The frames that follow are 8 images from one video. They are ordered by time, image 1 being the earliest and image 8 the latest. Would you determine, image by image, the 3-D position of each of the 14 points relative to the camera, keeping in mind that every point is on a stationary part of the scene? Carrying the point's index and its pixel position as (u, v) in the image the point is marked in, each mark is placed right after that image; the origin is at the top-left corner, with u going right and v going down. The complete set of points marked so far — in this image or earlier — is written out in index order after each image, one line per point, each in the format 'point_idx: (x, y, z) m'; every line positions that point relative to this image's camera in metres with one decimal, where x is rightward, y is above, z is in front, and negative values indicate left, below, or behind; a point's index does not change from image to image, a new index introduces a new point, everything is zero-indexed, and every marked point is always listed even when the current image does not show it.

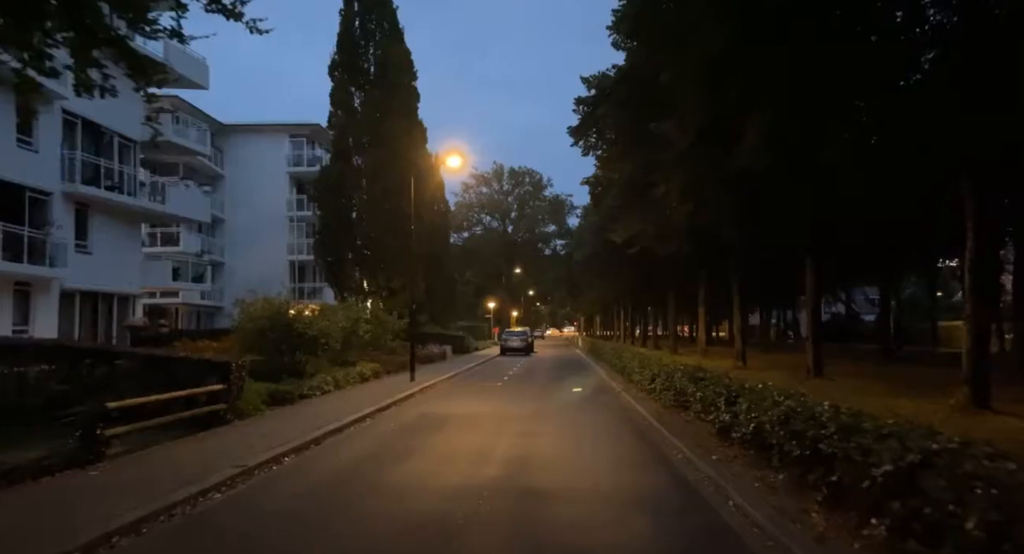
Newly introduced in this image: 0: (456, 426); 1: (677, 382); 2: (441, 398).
0: (-1.2, -3.2, +14.2) m
1: (+3.6, -2.3, +14.5) m
2: (-2.1, -3.6, +19.2) m
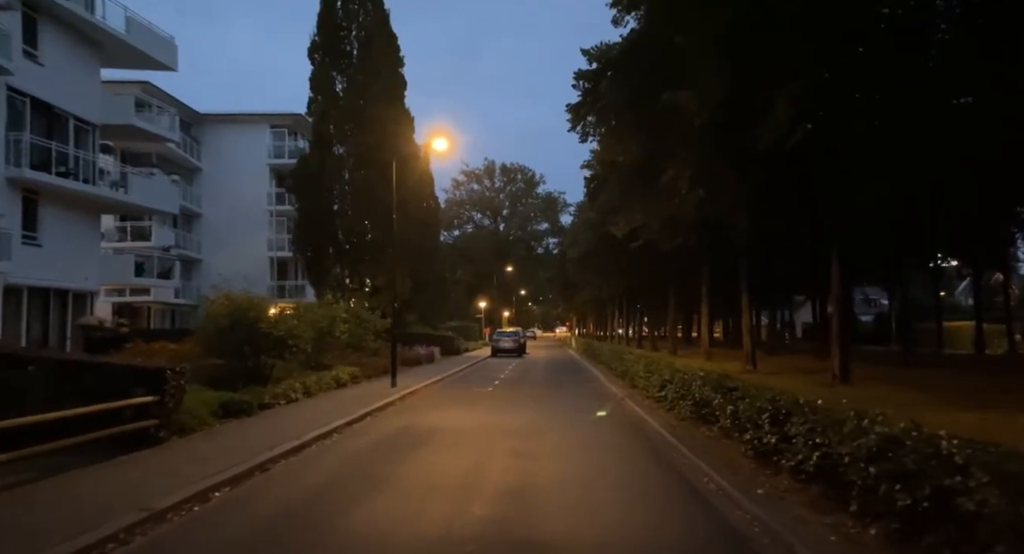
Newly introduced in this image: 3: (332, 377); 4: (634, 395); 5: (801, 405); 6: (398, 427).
0: (-1.3, -3.1, +12.1) m
1: (+3.5, -2.1, +12.5) m
2: (-2.3, -3.4, +17.1) m
3: (-5.3, -2.9, +19.4) m
4: (+3.6, -3.5, +19.6) m
5: (+3.3, -1.5, +7.6) m
6: (-2.5, -3.2, +14.0) m
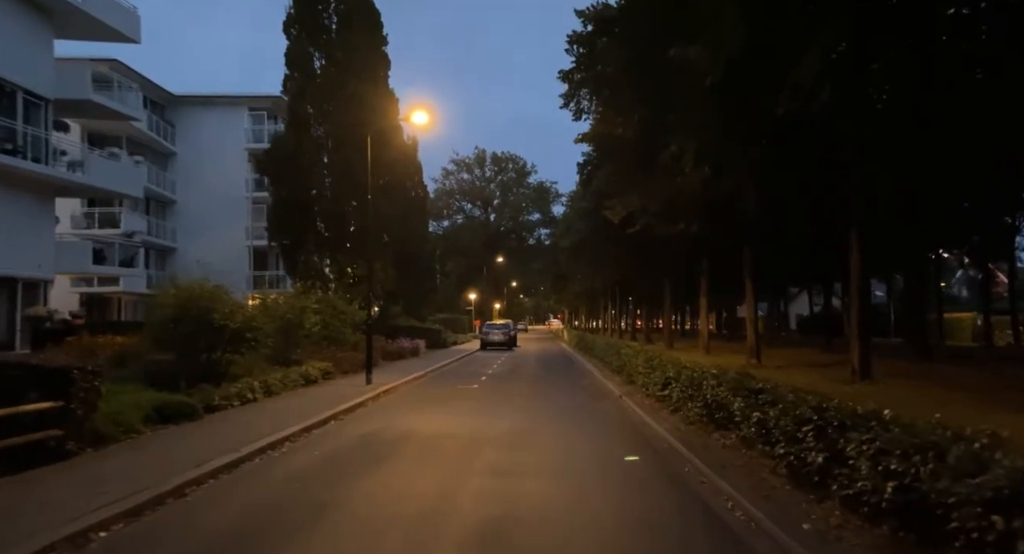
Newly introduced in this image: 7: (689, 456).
0: (-1.6, -2.8, +10.4) m
1: (+3.2, -1.8, +10.8) m
2: (-2.6, -3.1, +15.4) m
3: (-5.7, -2.6, +17.6) m
4: (+3.2, -3.1, +17.9) m
5: (+3.1, -1.2, +5.9) m
6: (-2.8, -2.9, +12.3) m
7: (+2.6, -2.6, +9.7) m
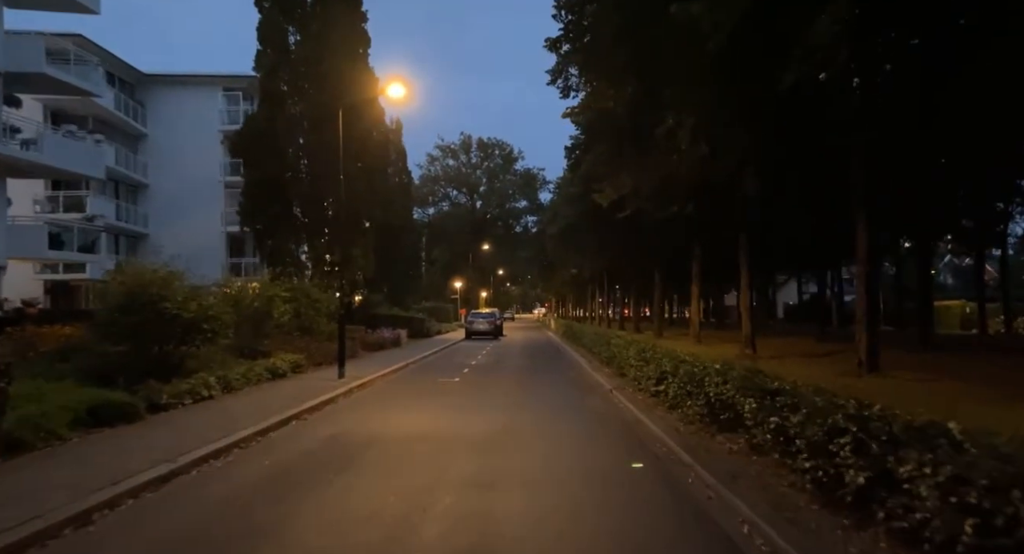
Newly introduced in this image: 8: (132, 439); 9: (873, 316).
0: (-1.9, -2.6, +9.2) m
1: (+2.9, -1.6, +9.7) m
2: (-3.0, -2.8, +14.1) m
3: (-6.1, -2.2, +16.4) m
4: (+2.8, -2.8, +16.8) m
5: (+2.9, -1.1, +4.8) m
6: (-3.1, -2.7, +11.1) m
7: (+2.3, -2.4, +8.6) m
8: (-5.4, -2.3, +9.6) m
9: (+8.2, -0.9, +15.1) m
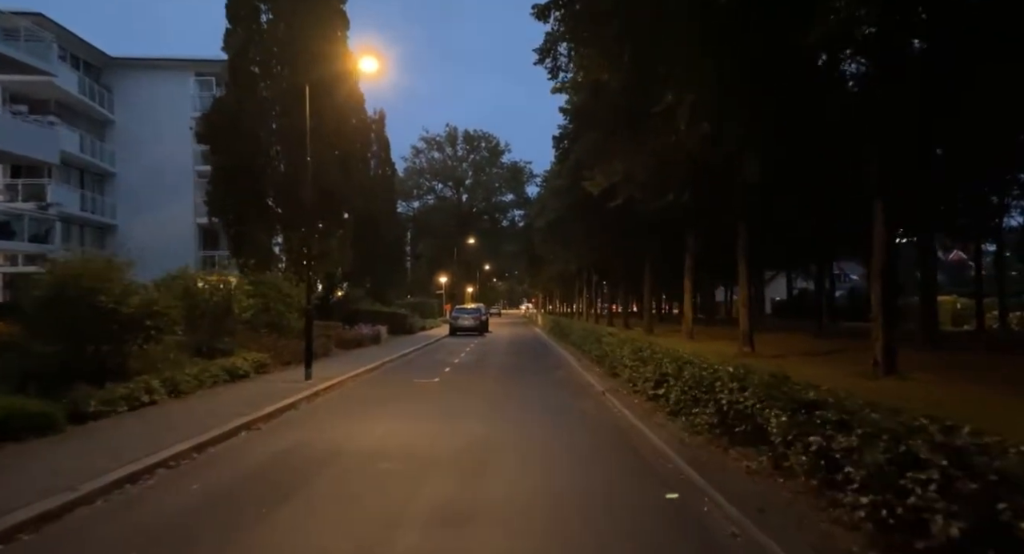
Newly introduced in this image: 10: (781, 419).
0: (-2.1, -2.4, +7.8) m
1: (+2.7, -1.5, +8.3) m
2: (-3.3, -2.6, +12.7) m
3: (-6.5, -2.0, +14.9) m
4: (+2.4, -2.6, +15.5) m
5: (+2.7, -1.0, +3.4) m
6: (-3.3, -2.5, +9.6) m
7: (+2.1, -2.3, +7.3) m
8: (-5.7, -2.2, +8.1) m
9: (+7.9, -0.8, +13.9) m
10: (+2.6, -1.4, +6.5) m
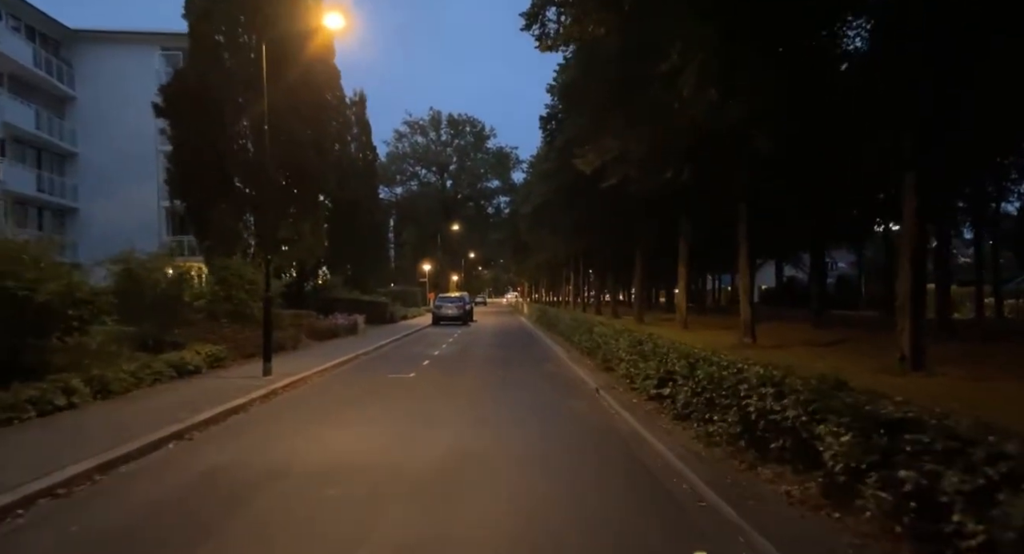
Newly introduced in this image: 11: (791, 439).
0: (-2.3, -2.2, +6.2) m
1: (+2.5, -1.3, +6.8) m
2: (-3.6, -2.3, +11.1) m
3: (-6.8, -1.7, +13.2) m
4: (+2.1, -2.3, +14.0) m
5: (+2.7, -0.9, +1.9) m
6: (-3.6, -2.3, +8.0) m
7: (+1.9, -2.1, +5.8) m
8: (-5.8, -1.9, +6.4) m
9: (+7.6, -0.5, +12.5) m
10: (+2.5, -1.2, +5.0) m
11: (+2.5, -1.5, +6.1) m
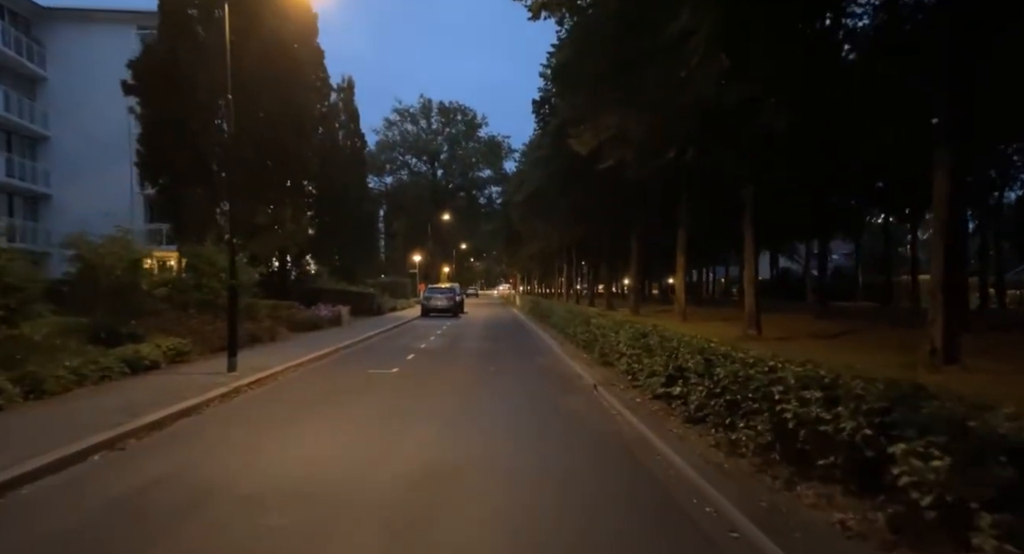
0: (-2.4, -2.1, +5.0) m
1: (+2.4, -1.1, +5.6) m
2: (-3.8, -2.1, +9.9) m
3: (-7.0, -1.4, +11.9) m
4: (+1.9, -2.0, +12.9) m
5: (+2.6, -0.7, +0.7) m
6: (-3.7, -2.1, +6.8) m
7: (+1.8, -1.9, +4.6) m
8: (-5.9, -1.8, +5.2) m
9: (+7.4, -0.2, +11.3) m
10: (+2.4, -1.0, +3.8) m
11: (+2.4, -1.3, +5.0) m
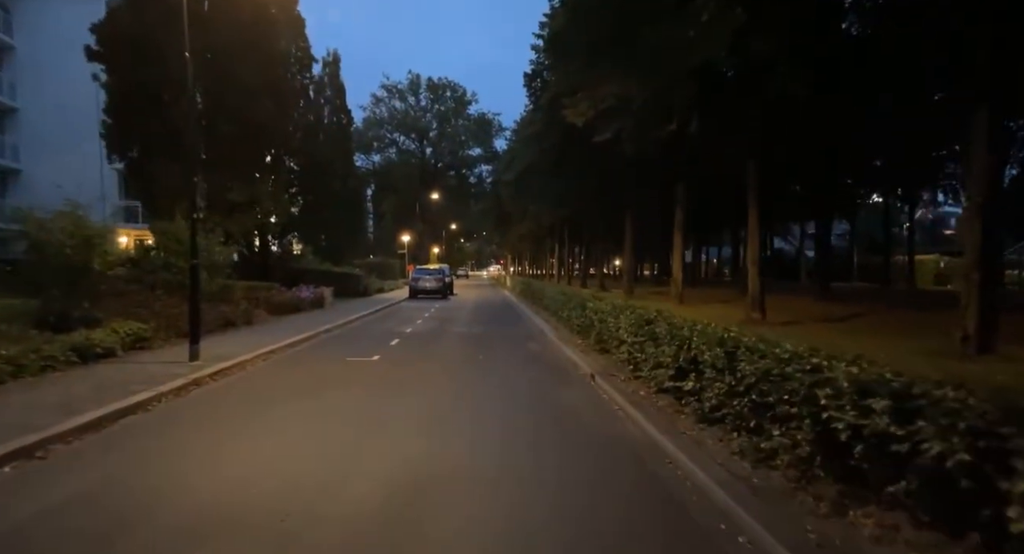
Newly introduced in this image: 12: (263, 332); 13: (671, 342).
0: (-2.4, -1.9, +3.9) m
1: (+2.3, -0.9, +4.6) m
2: (-3.9, -1.8, +8.8) m
3: (-7.1, -1.1, +10.7) m
4: (+1.7, -1.7, +11.8) m
5: (+2.6, -0.7, -0.3) m
6: (-3.8, -1.9, +5.7) m
7: (+1.8, -1.8, +3.6) m
8: (-6.0, -1.6, +4.0) m
9: (+7.3, 0.0, +10.4) m
10: (+2.4, -1.0, +2.7) m
11: (+2.4, -1.2, +3.9) m
12: (-6.4, -1.4, +17.7) m
13: (+2.1, -0.9, +9.0) m
